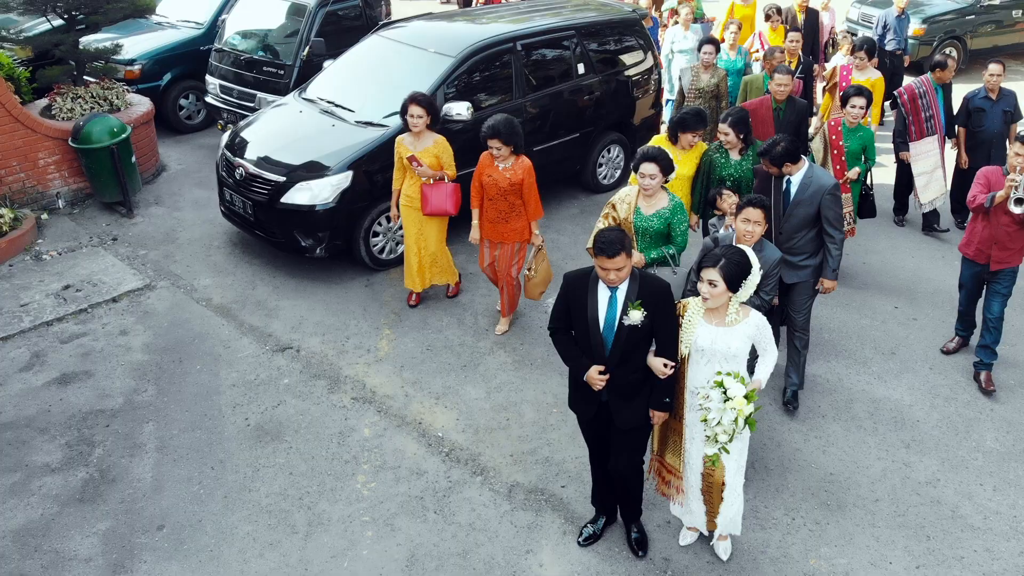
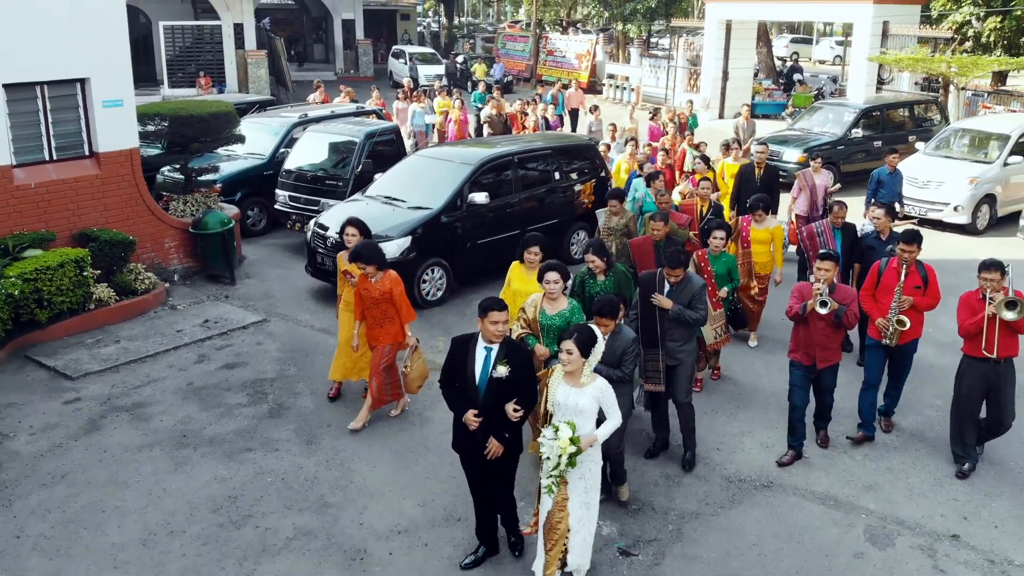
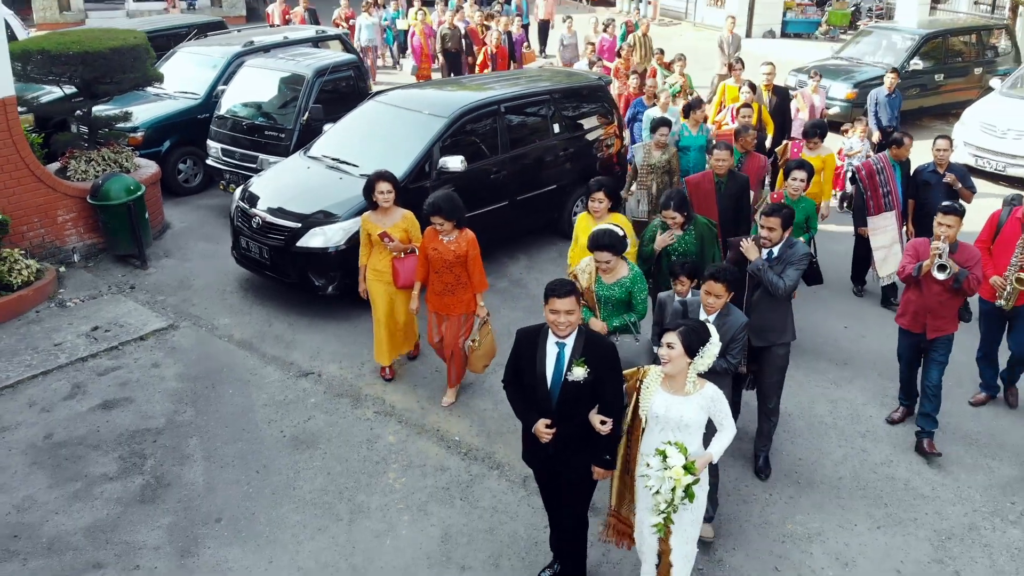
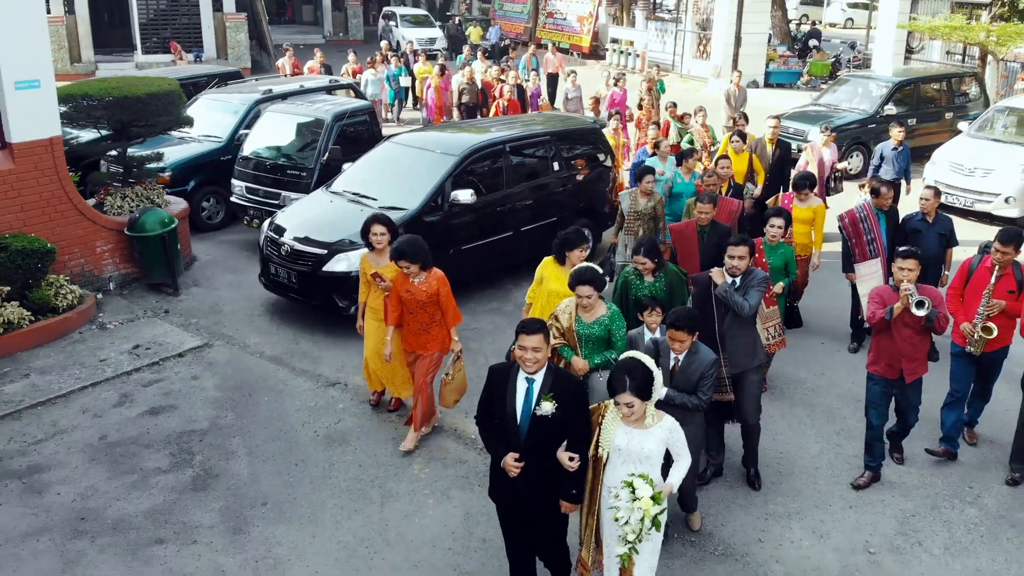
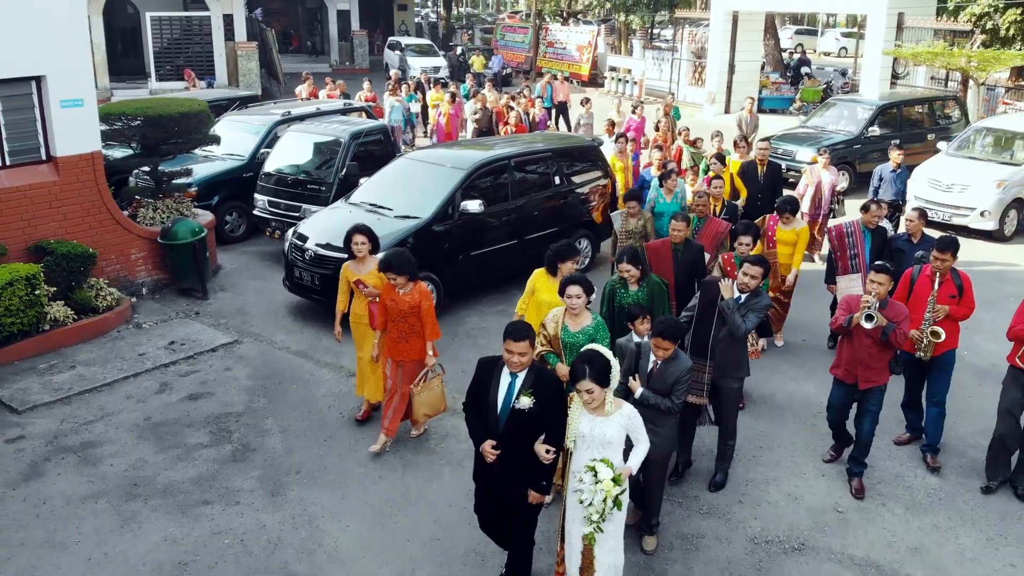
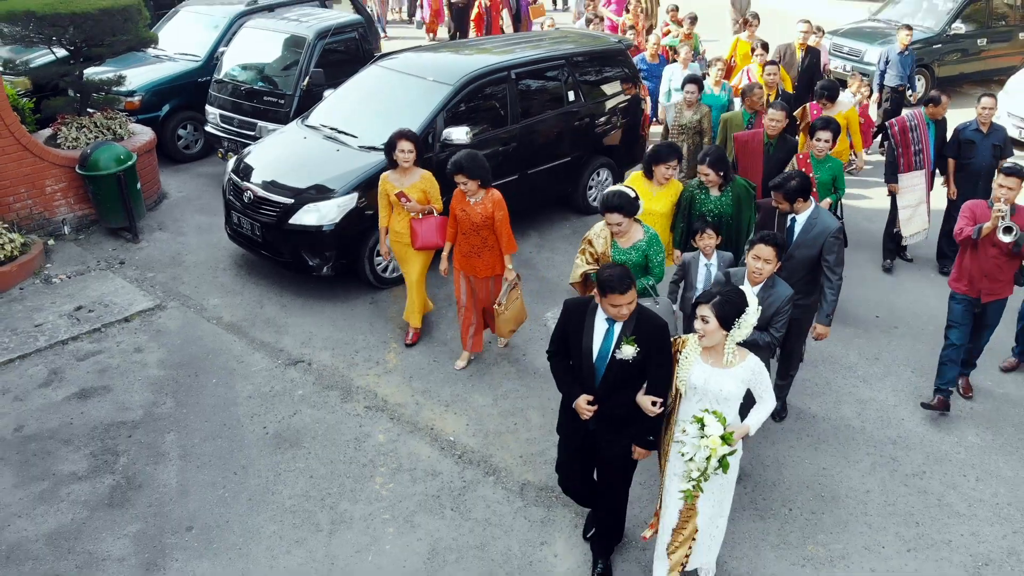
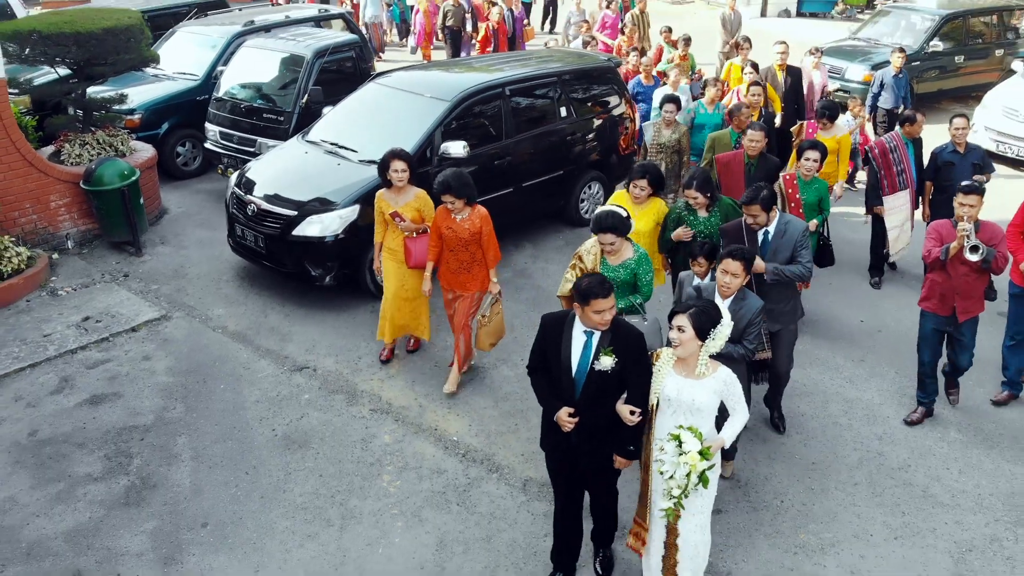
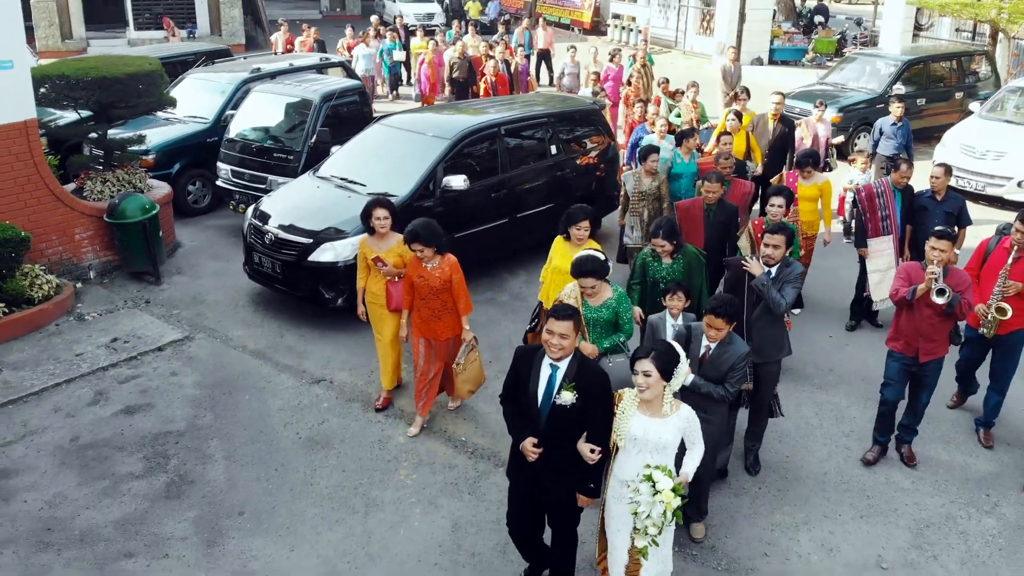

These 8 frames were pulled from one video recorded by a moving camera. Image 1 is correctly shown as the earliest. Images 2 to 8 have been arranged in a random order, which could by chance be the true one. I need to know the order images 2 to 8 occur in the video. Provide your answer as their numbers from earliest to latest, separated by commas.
6, 7, 3, 8, 4, 5, 2
